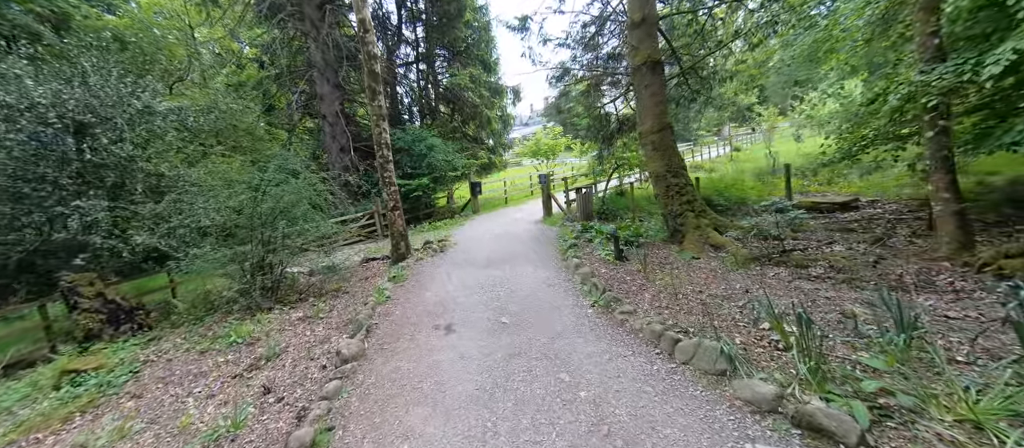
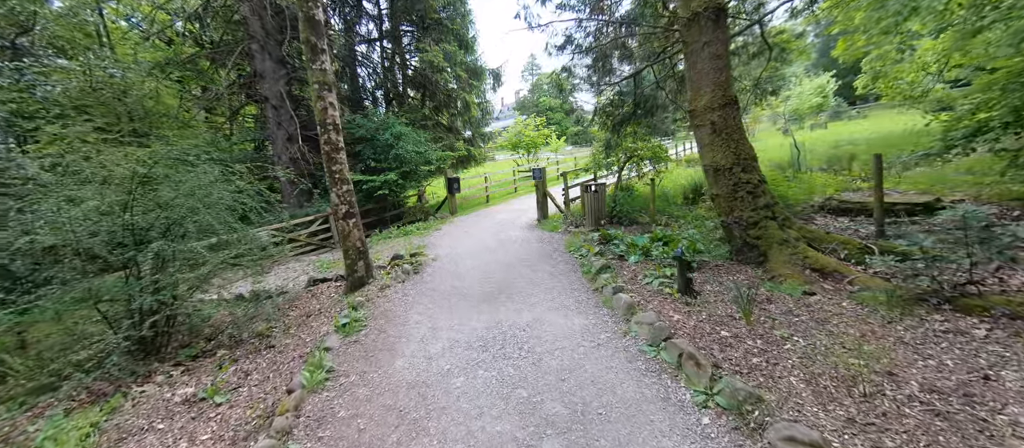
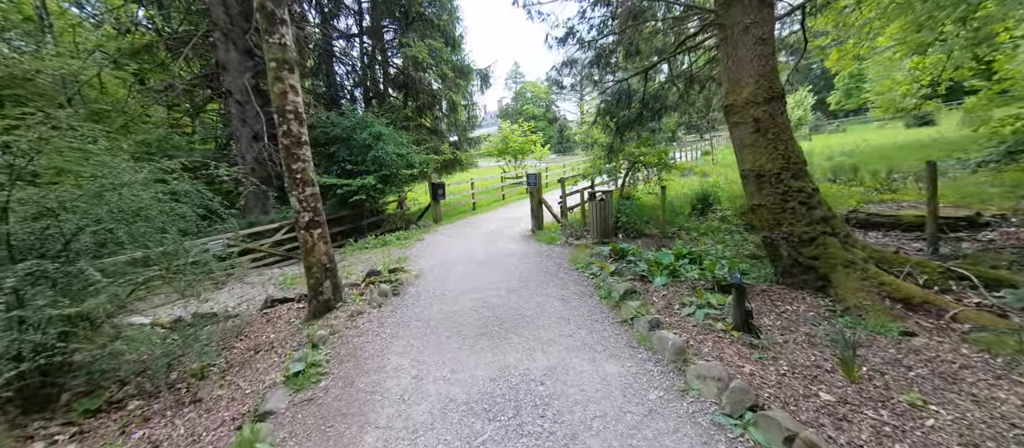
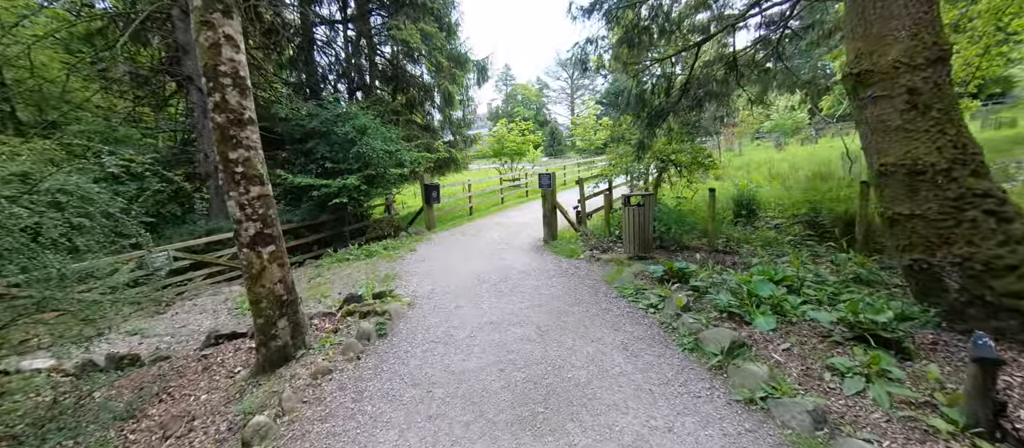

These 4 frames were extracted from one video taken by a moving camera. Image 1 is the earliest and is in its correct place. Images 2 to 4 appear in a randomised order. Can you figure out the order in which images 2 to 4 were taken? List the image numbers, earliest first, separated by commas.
2, 3, 4
